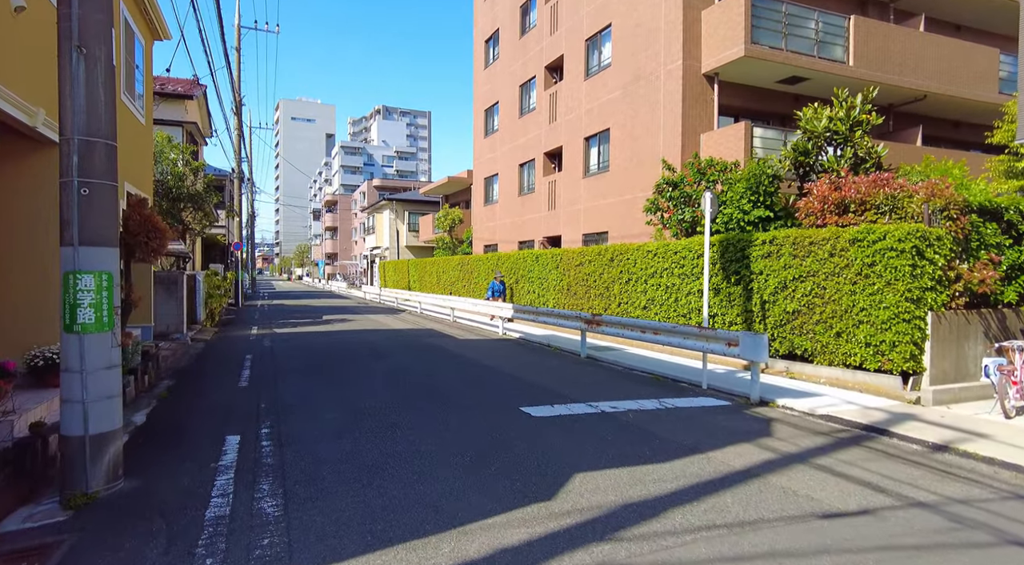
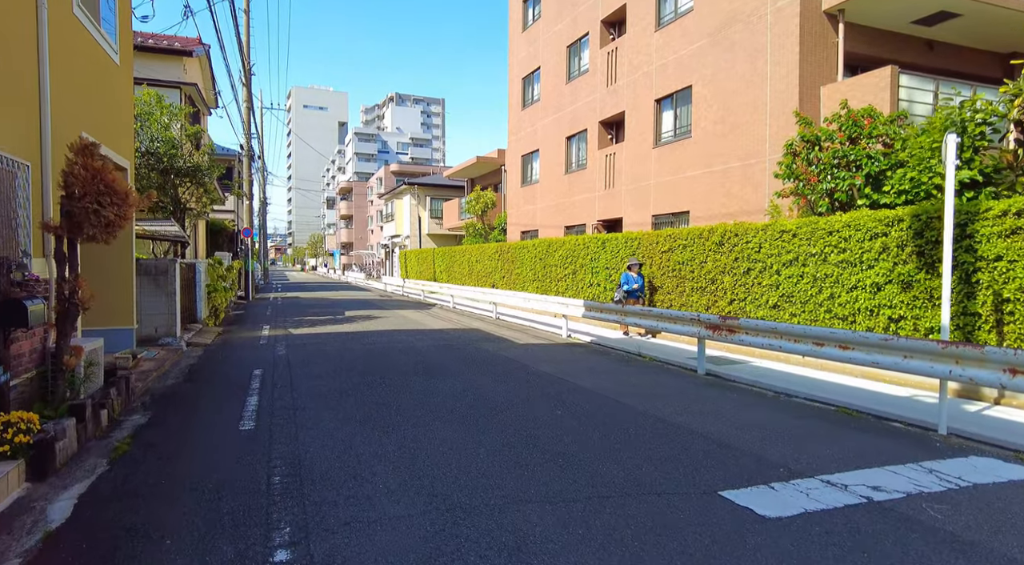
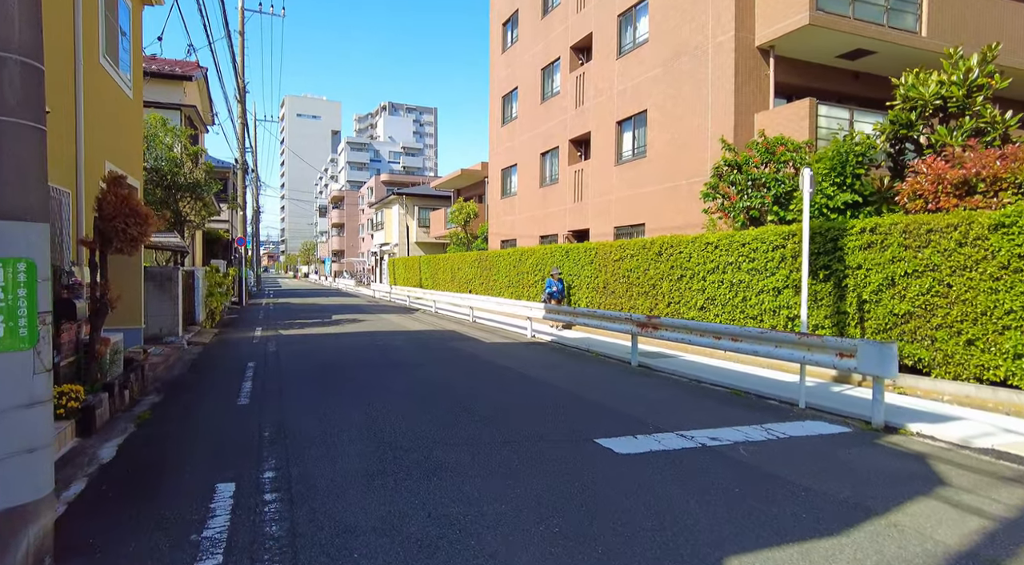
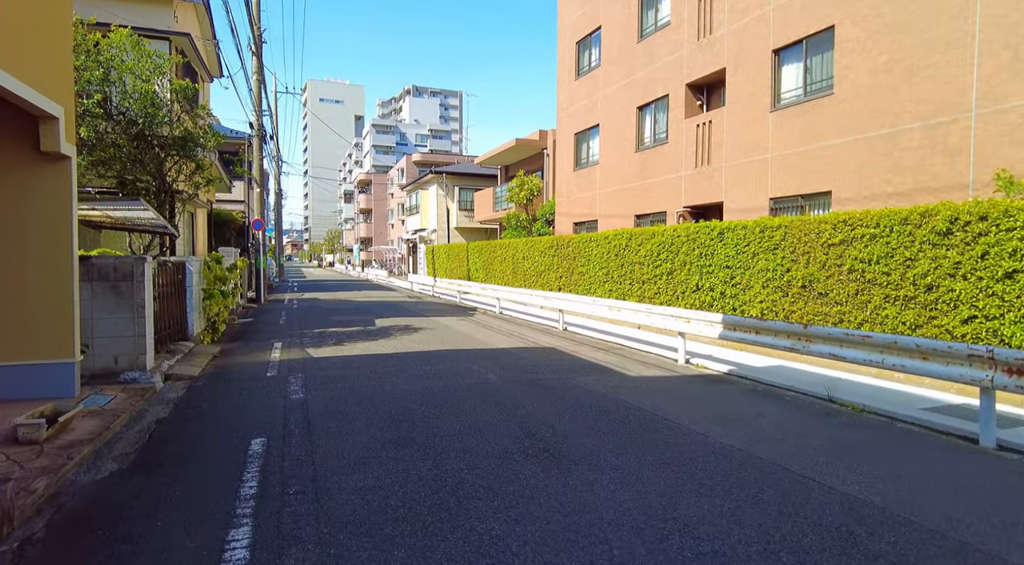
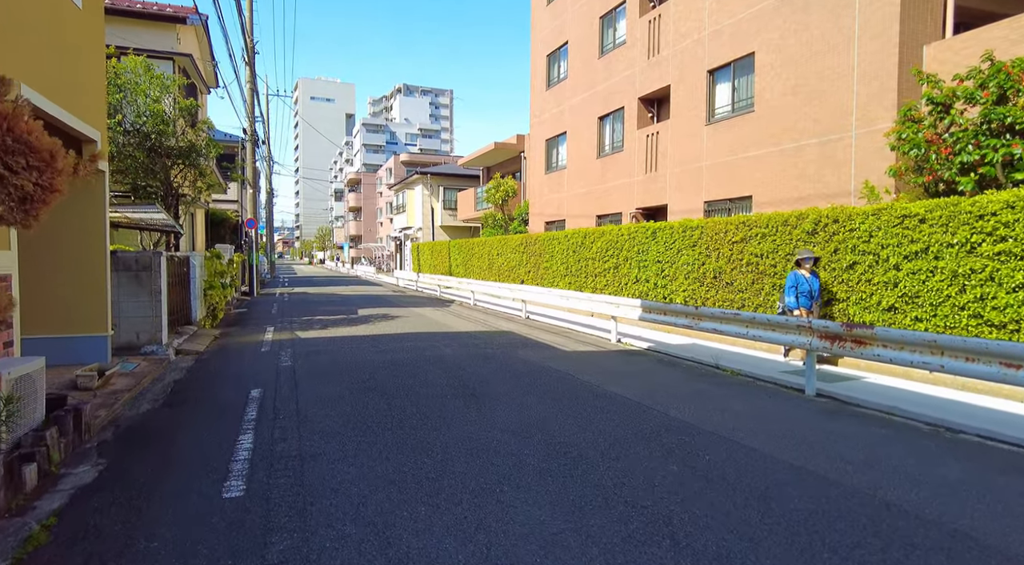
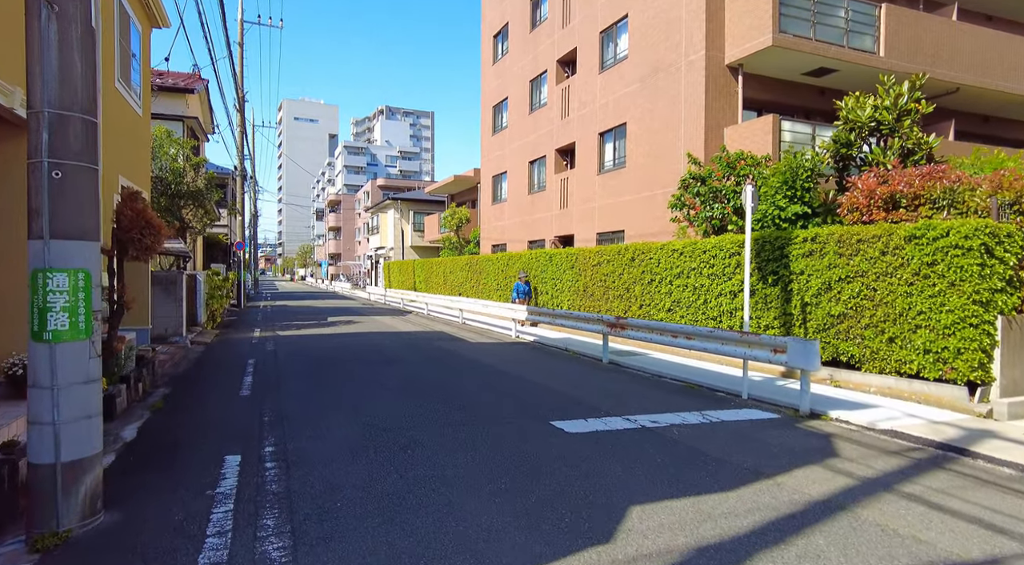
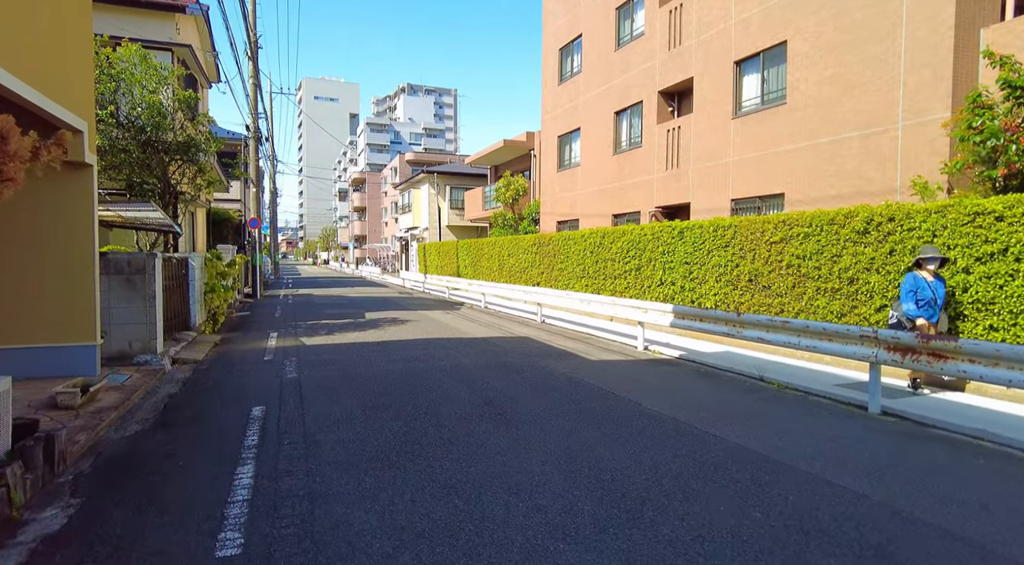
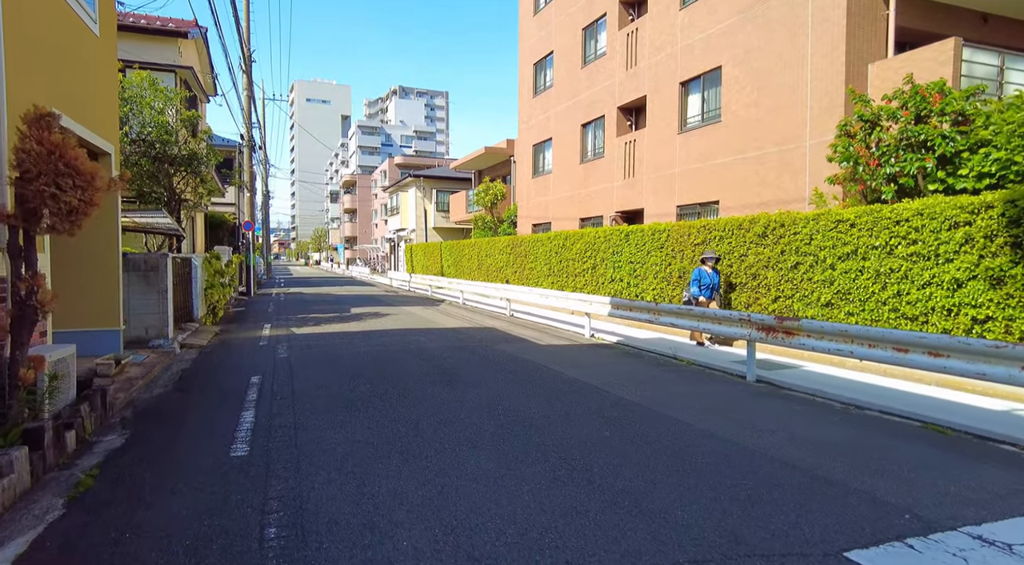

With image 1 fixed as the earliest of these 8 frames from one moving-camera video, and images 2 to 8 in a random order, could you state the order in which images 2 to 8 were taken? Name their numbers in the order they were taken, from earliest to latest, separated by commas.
6, 3, 2, 8, 5, 7, 4
